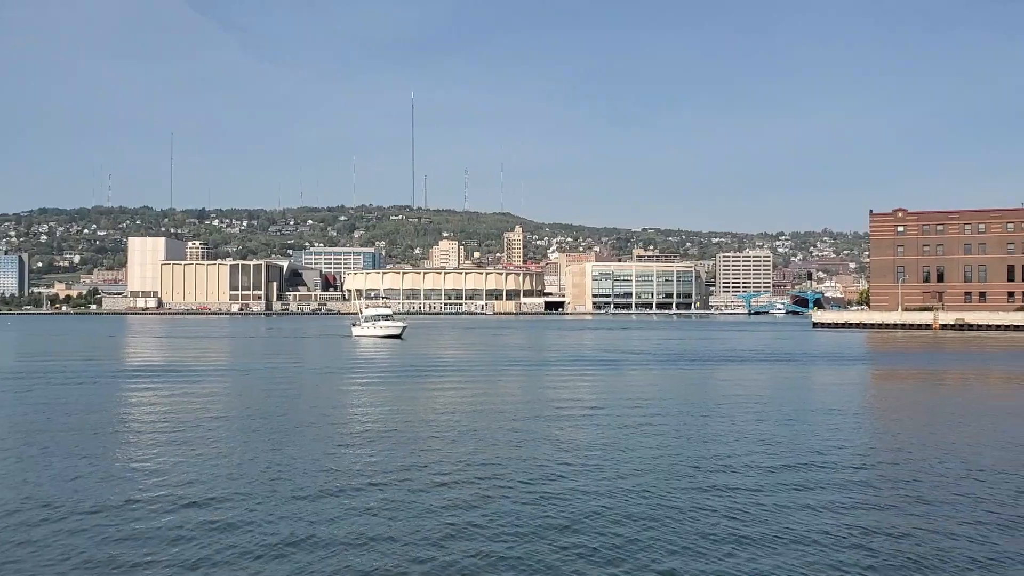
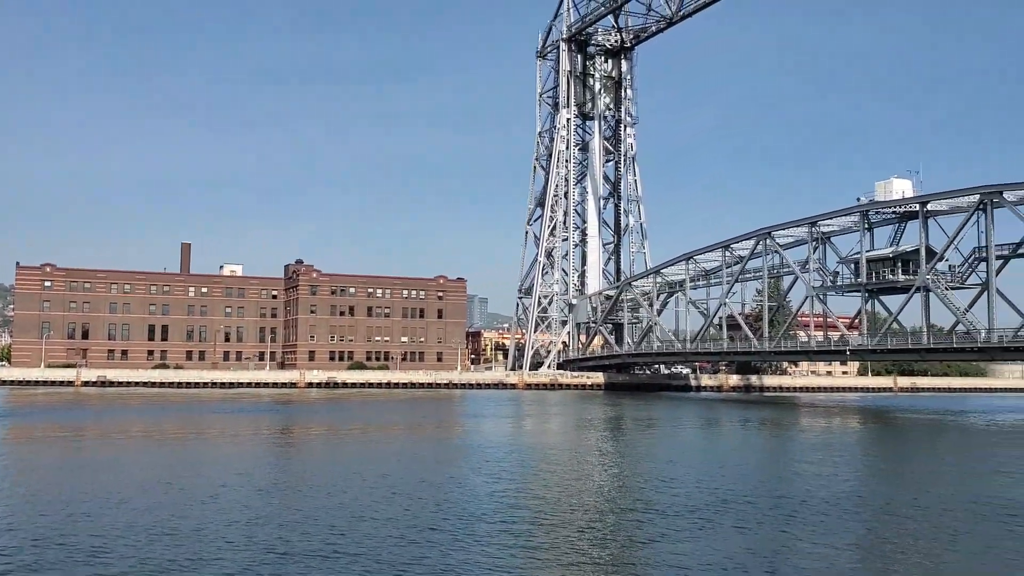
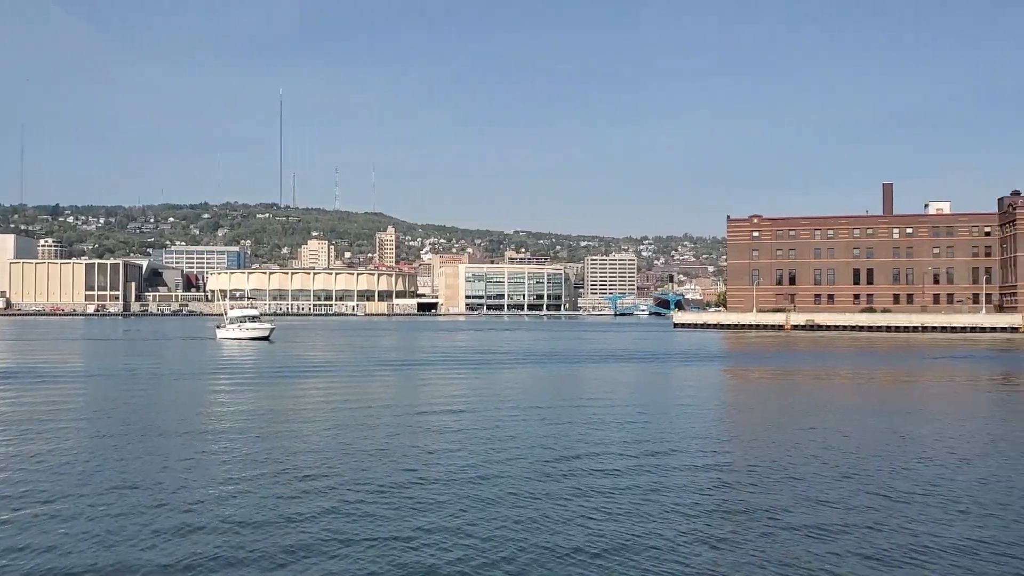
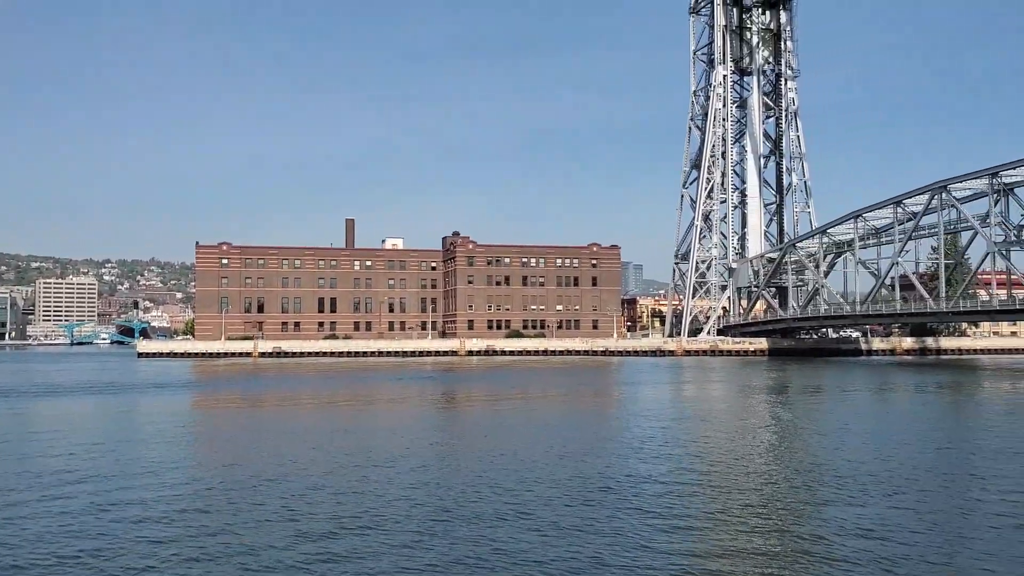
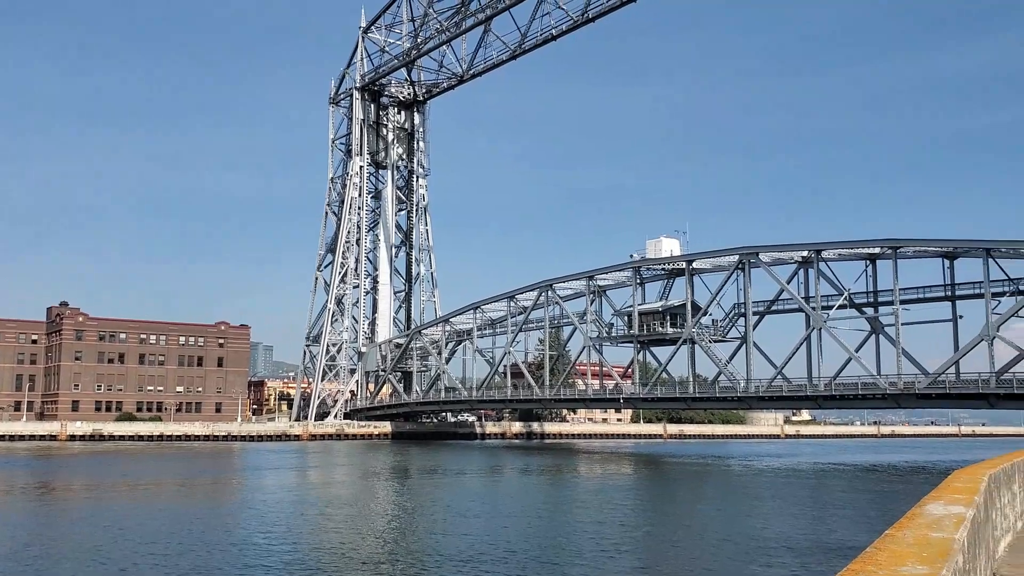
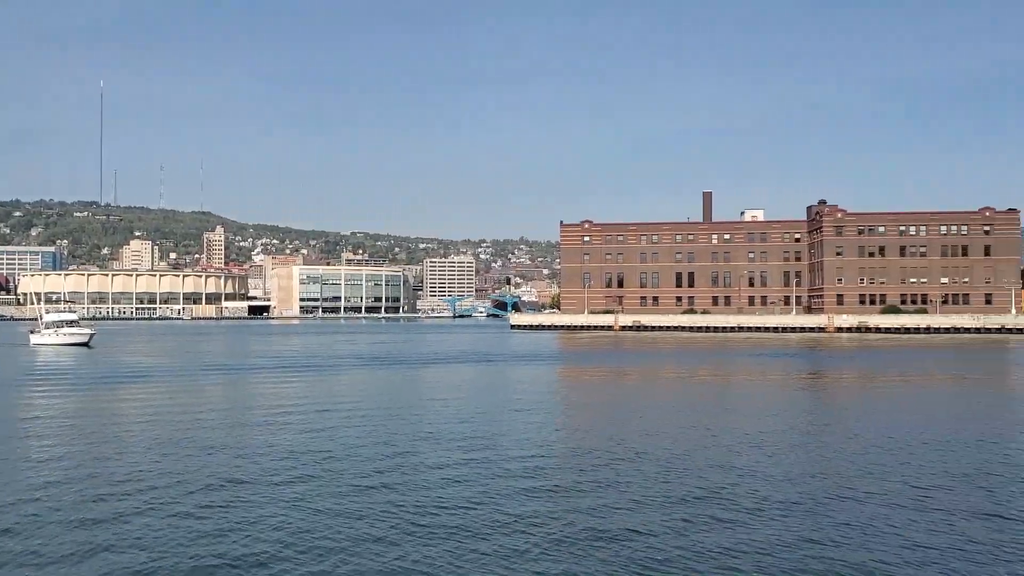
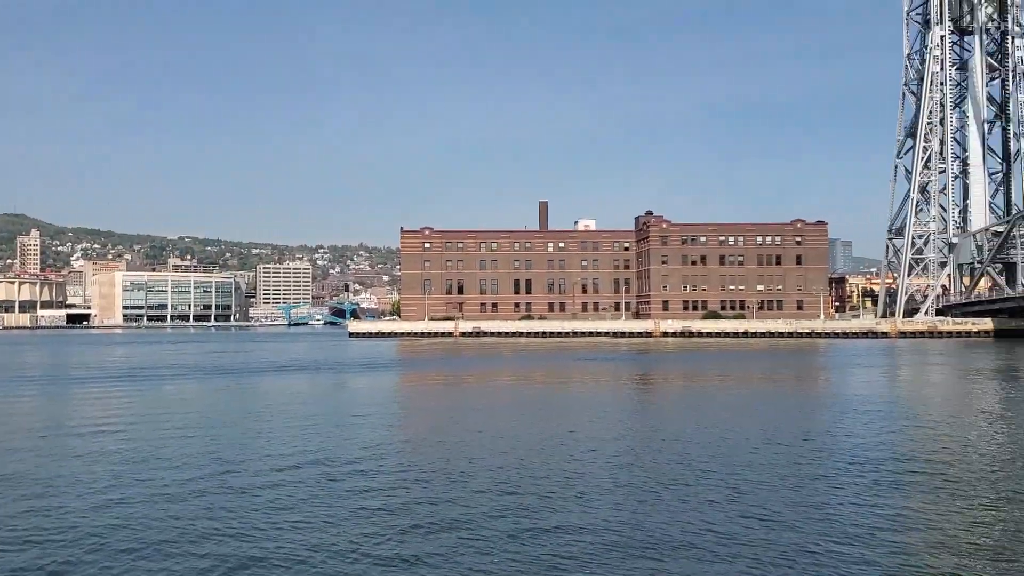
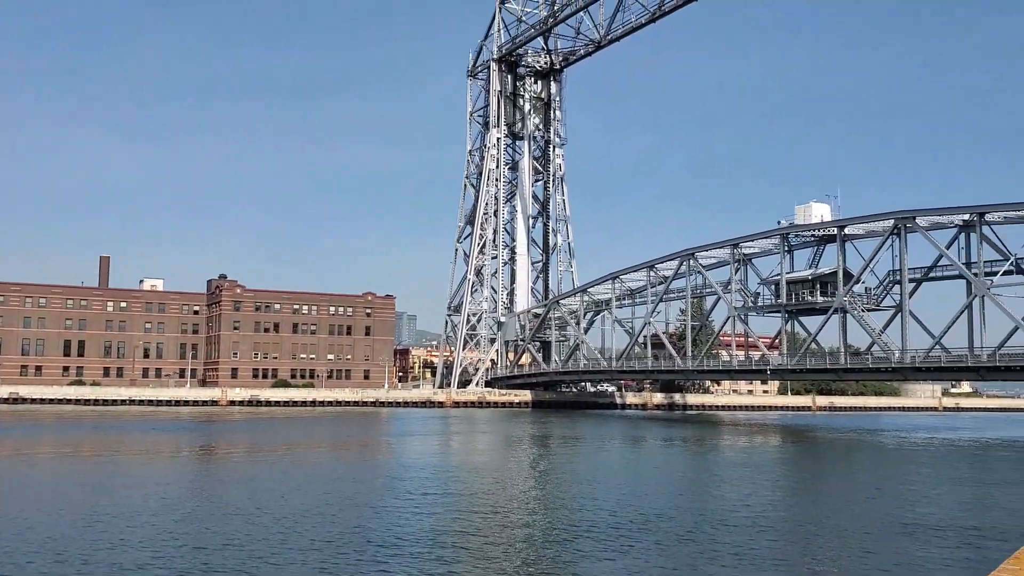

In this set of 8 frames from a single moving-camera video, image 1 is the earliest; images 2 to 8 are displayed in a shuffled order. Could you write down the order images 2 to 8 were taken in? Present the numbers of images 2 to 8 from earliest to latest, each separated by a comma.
3, 6, 7, 4, 2, 8, 5
